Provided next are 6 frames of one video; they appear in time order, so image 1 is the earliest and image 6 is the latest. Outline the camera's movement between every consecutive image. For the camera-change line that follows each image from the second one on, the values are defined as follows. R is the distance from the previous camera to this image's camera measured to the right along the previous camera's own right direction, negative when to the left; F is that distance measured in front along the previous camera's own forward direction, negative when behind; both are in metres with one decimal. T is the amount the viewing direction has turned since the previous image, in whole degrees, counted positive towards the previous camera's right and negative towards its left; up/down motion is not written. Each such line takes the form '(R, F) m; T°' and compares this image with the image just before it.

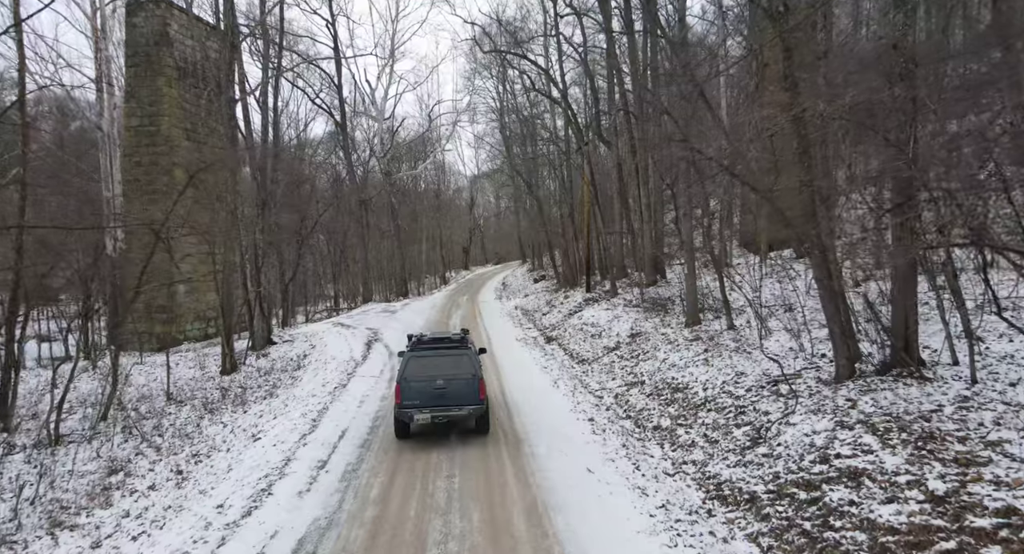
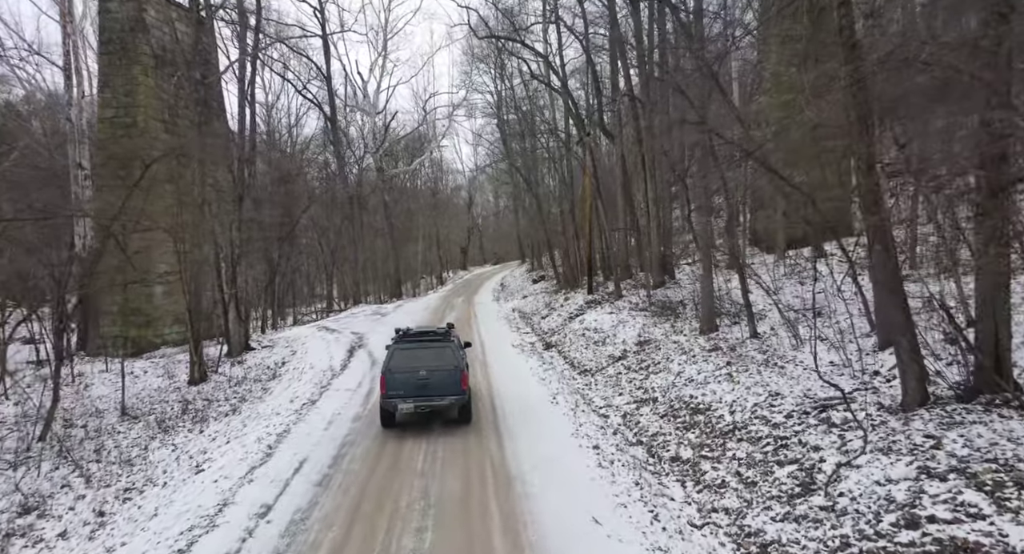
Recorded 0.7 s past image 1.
(+0.1, +1.5) m; 0°
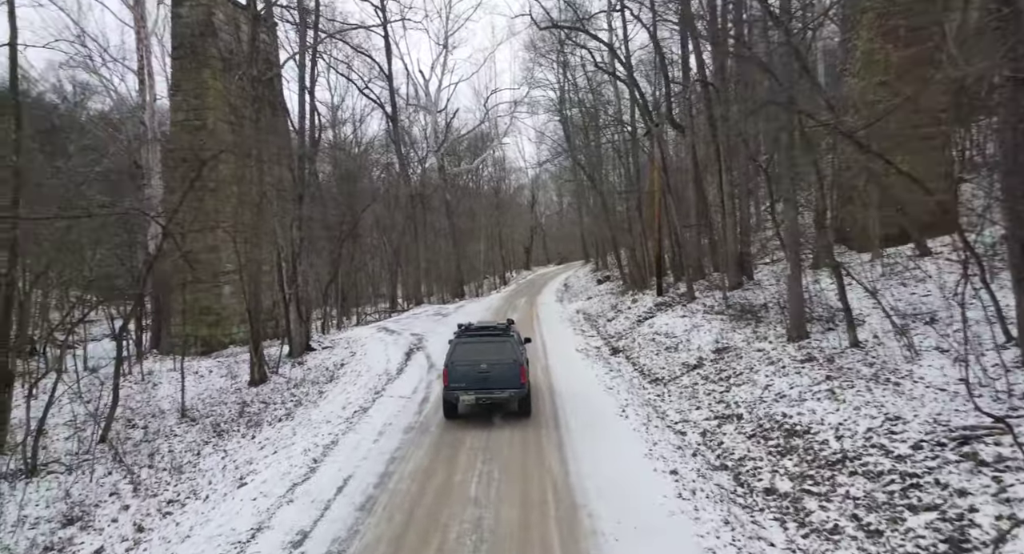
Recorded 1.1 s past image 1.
(0.0, +0.9) m; -6°
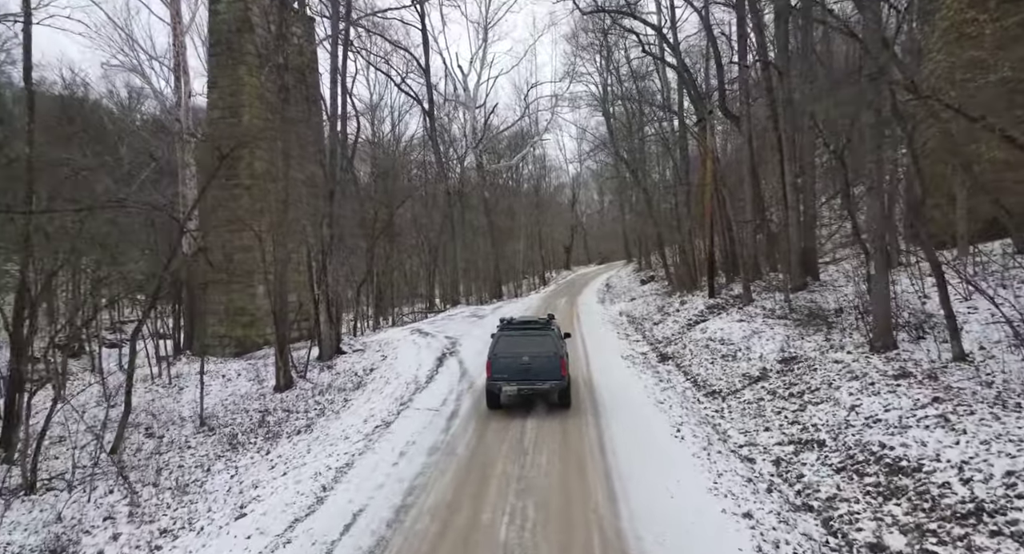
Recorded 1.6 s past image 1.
(0.0, +1.1) m; -4°
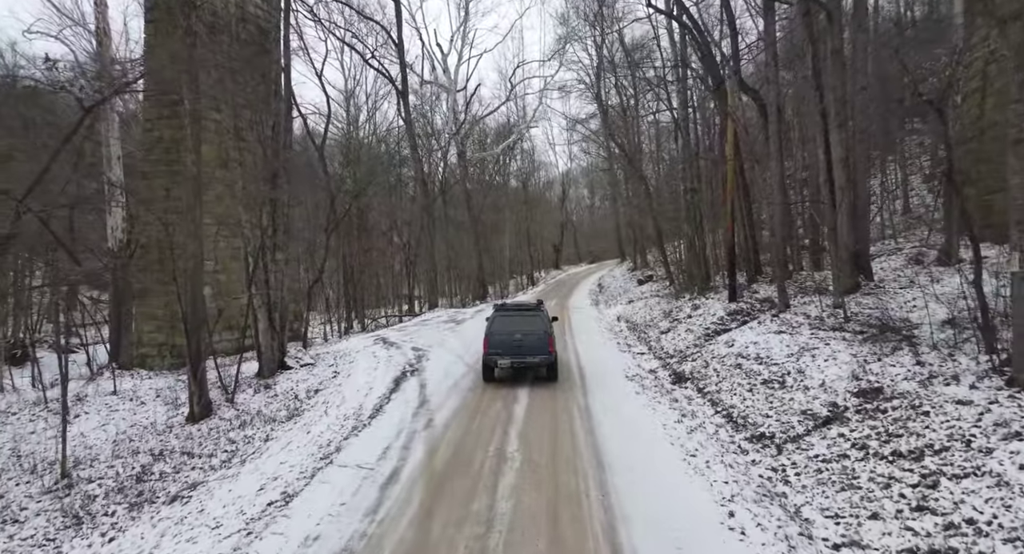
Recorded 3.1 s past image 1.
(+0.3, +3.1) m; +1°
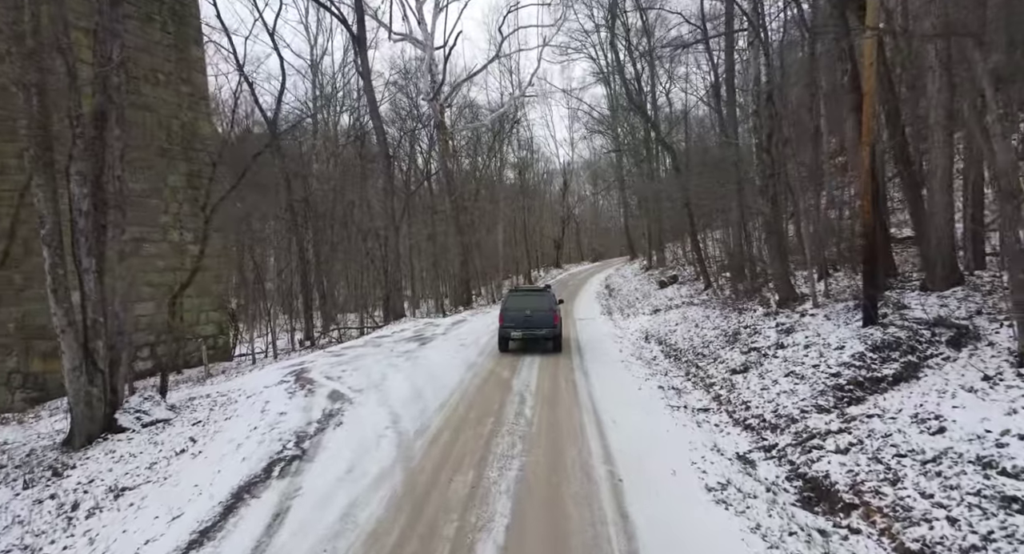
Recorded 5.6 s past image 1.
(+0.4, +6.2) m; 0°
